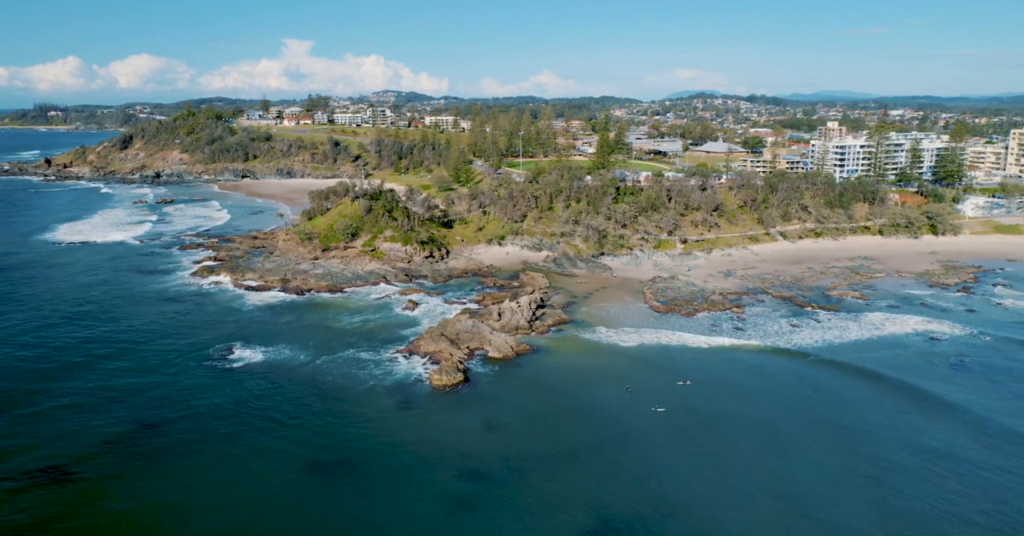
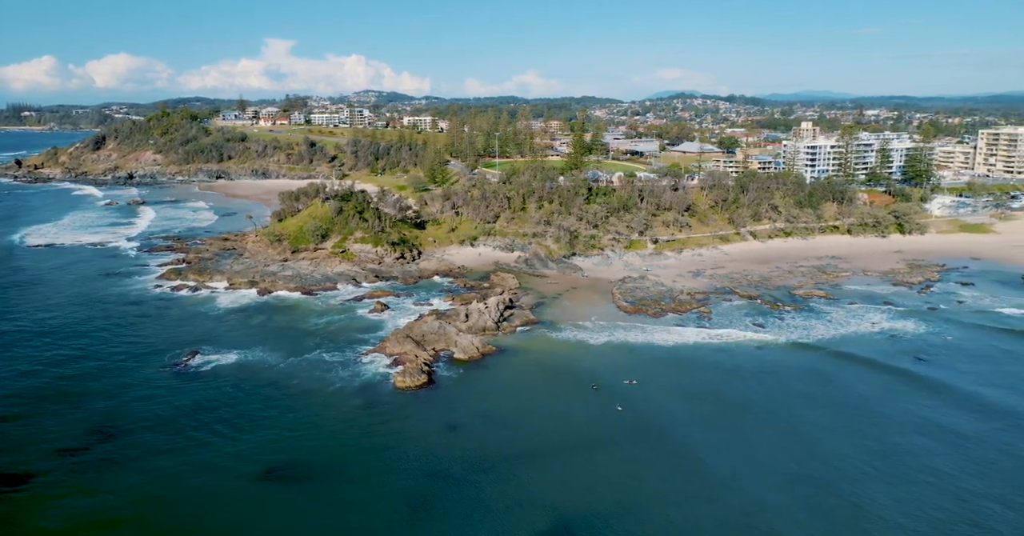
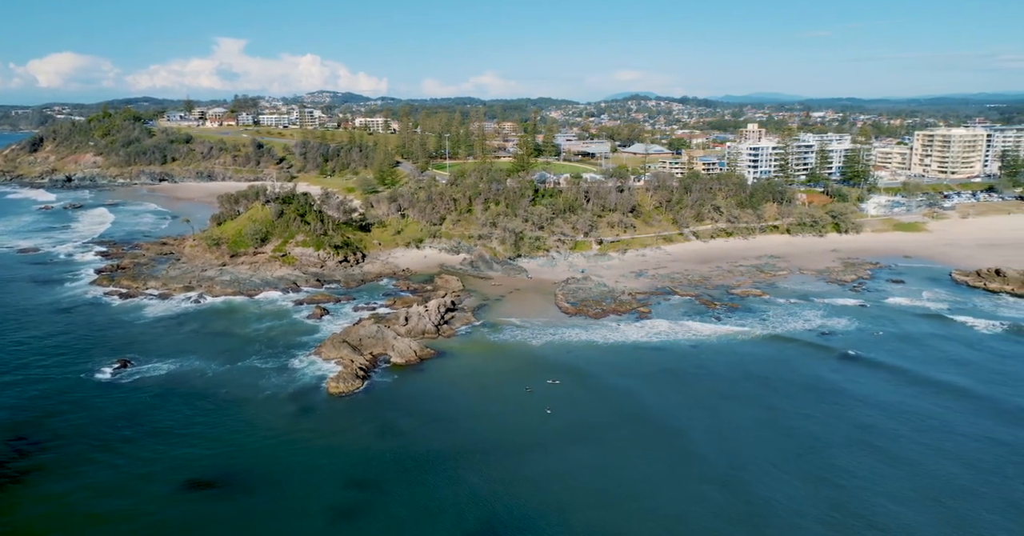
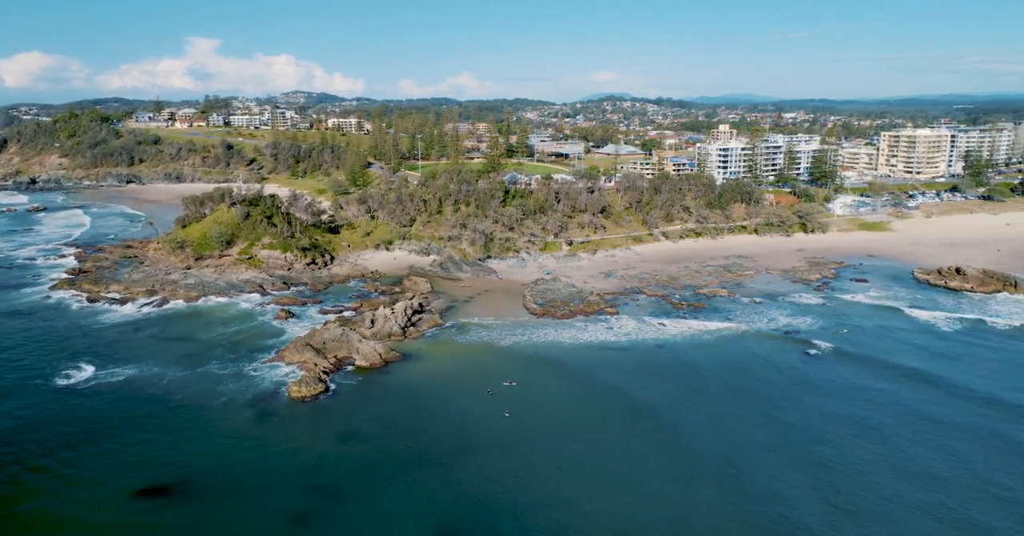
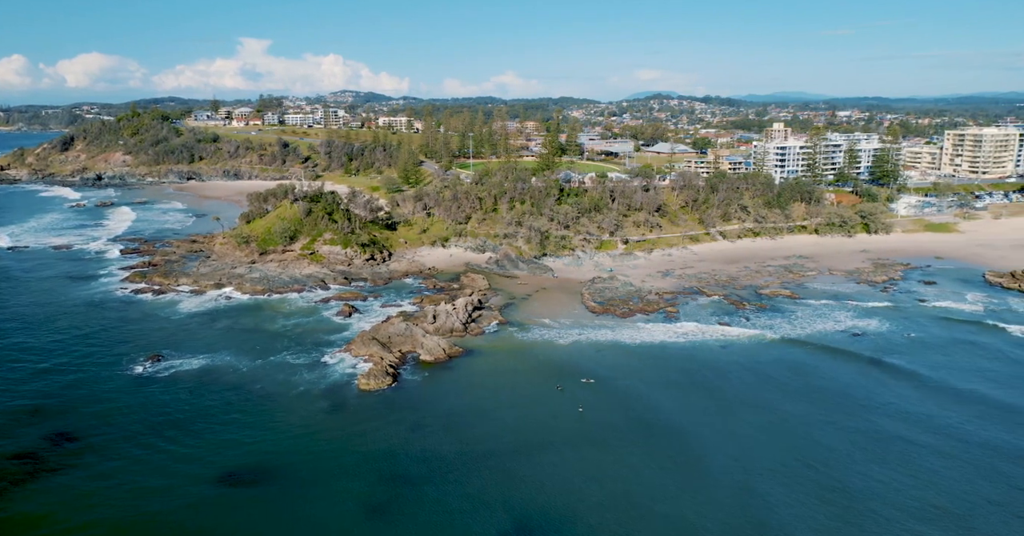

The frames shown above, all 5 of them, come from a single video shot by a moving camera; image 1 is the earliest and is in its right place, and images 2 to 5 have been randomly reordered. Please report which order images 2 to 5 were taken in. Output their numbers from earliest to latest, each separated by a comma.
2, 5, 3, 4
